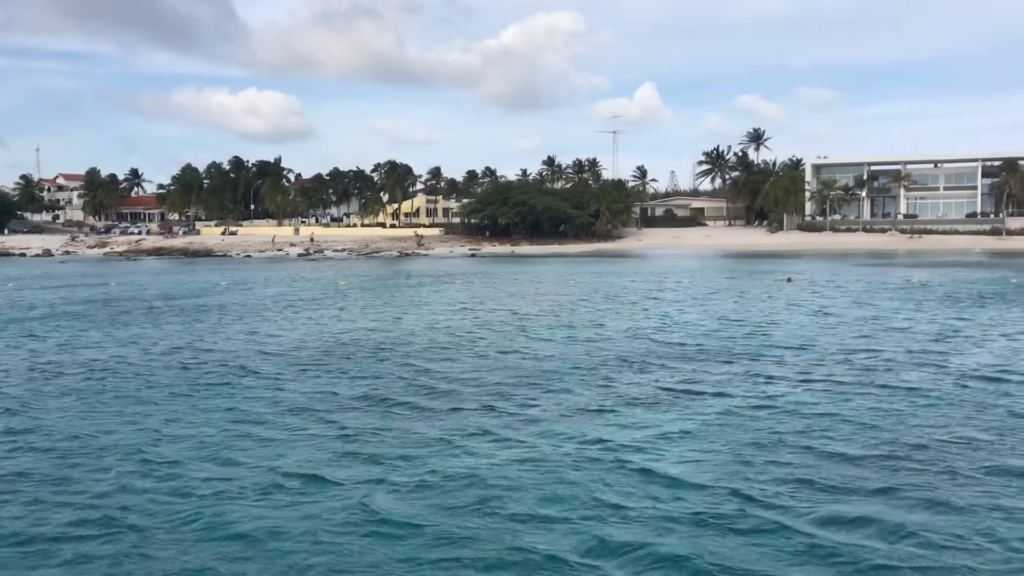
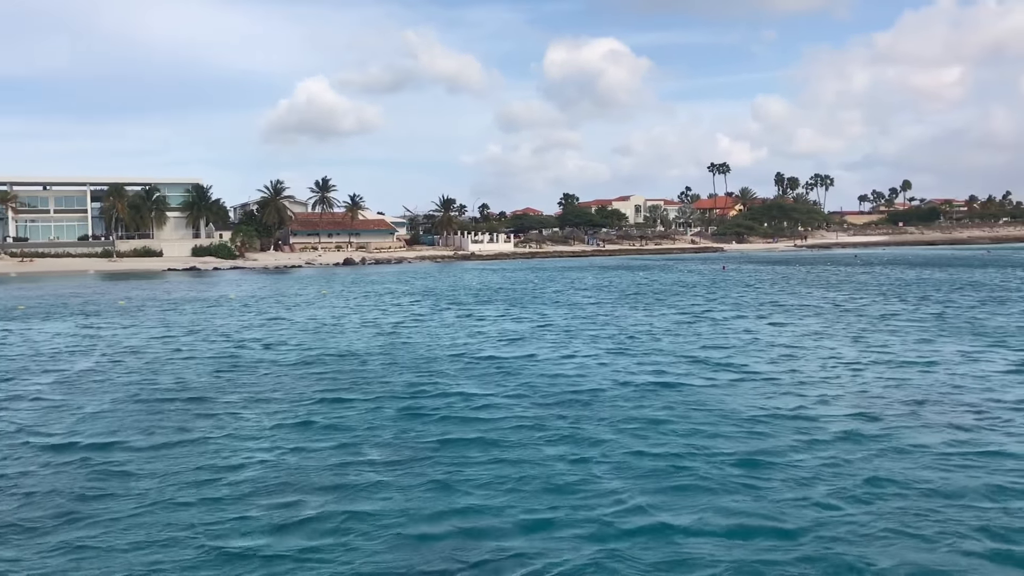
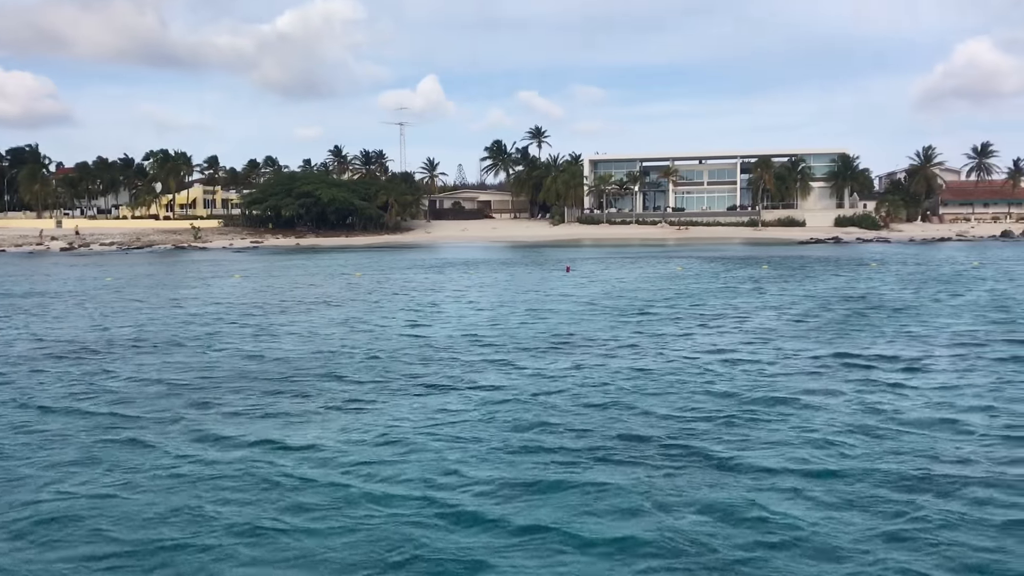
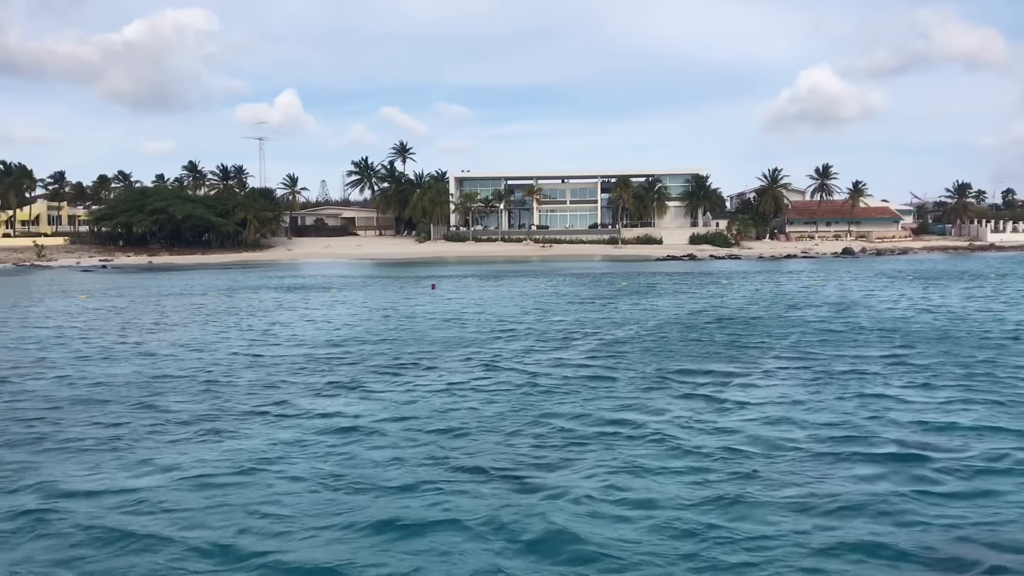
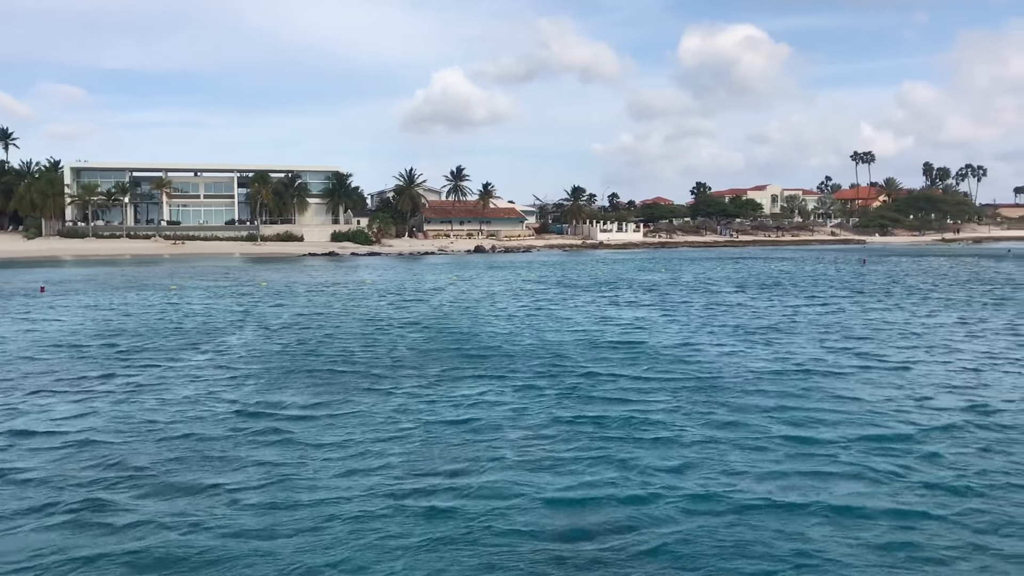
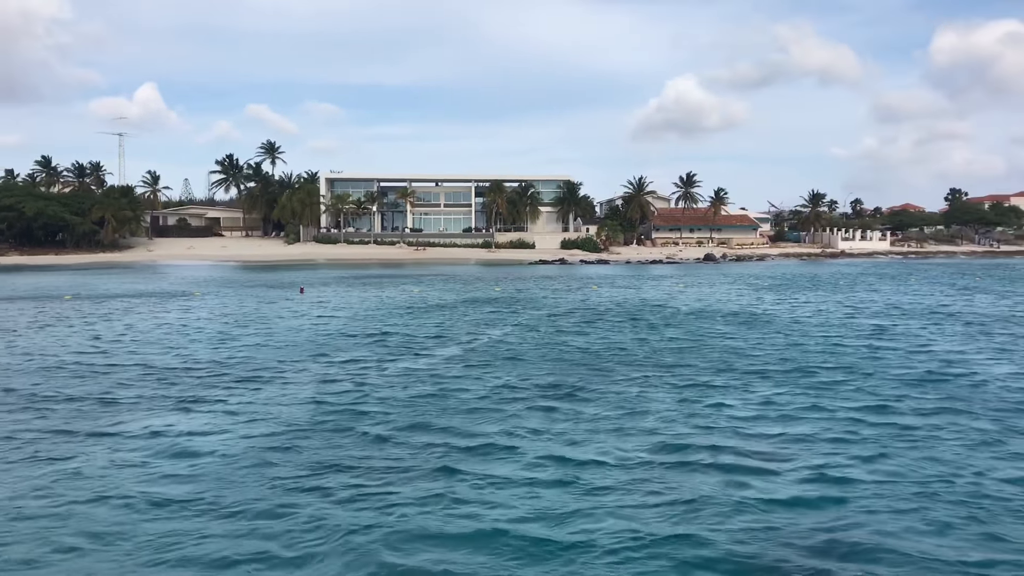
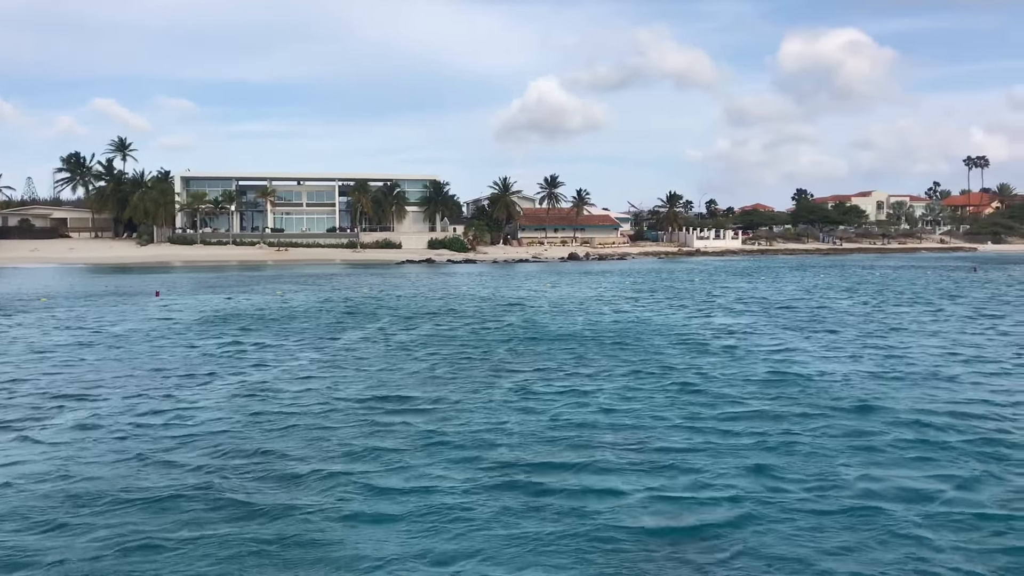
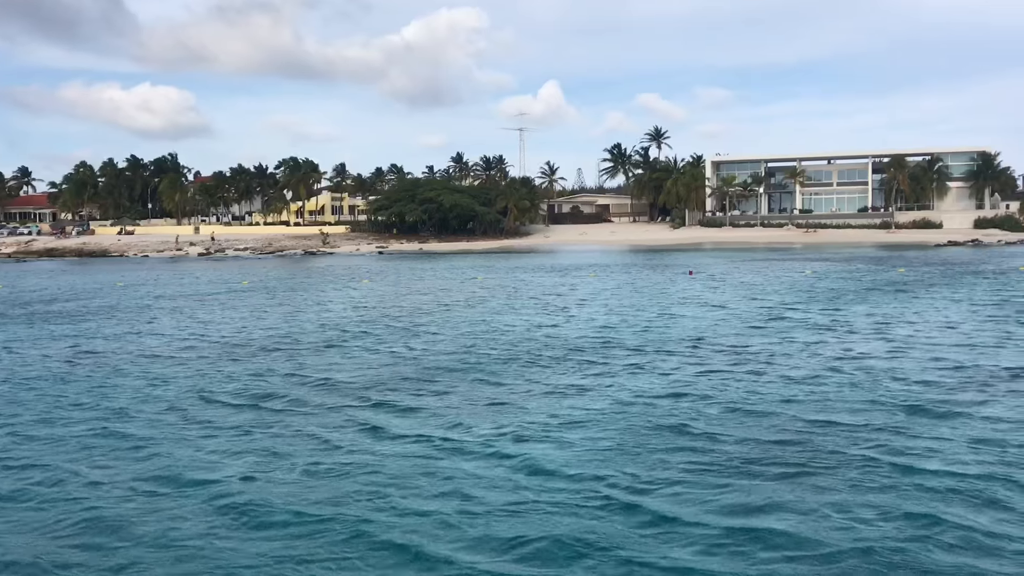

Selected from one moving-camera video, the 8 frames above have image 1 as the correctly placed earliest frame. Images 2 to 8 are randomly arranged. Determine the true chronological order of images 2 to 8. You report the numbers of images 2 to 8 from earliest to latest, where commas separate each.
8, 3, 4, 6, 7, 5, 2
